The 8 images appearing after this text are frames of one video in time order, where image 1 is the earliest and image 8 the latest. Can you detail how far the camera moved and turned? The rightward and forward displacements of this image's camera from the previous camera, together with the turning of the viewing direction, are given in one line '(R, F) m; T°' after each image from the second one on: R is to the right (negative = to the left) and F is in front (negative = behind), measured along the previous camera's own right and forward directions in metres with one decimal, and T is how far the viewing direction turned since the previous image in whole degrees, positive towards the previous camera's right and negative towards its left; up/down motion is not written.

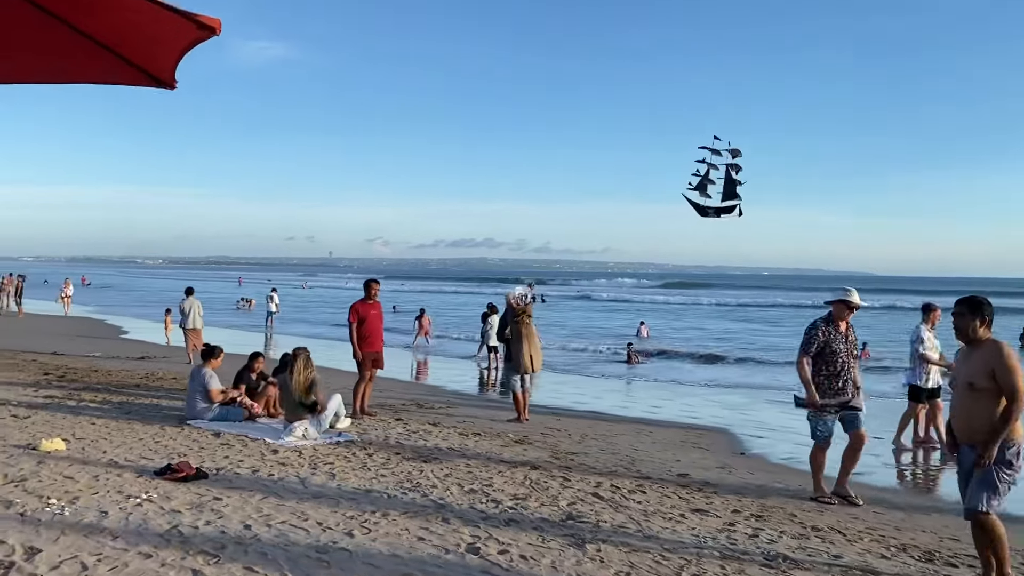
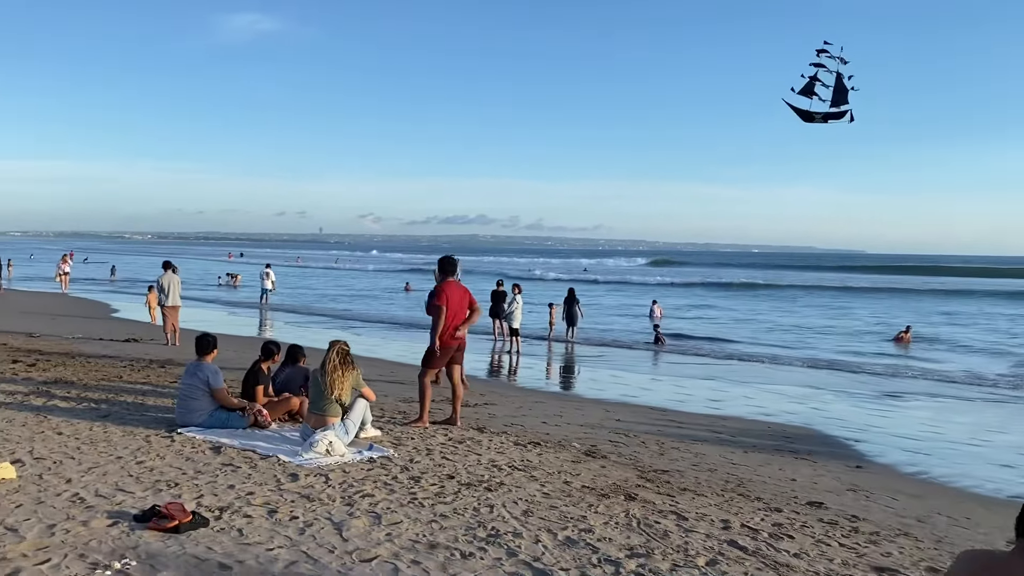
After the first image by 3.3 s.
(-0.6, +1.7) m; +1°
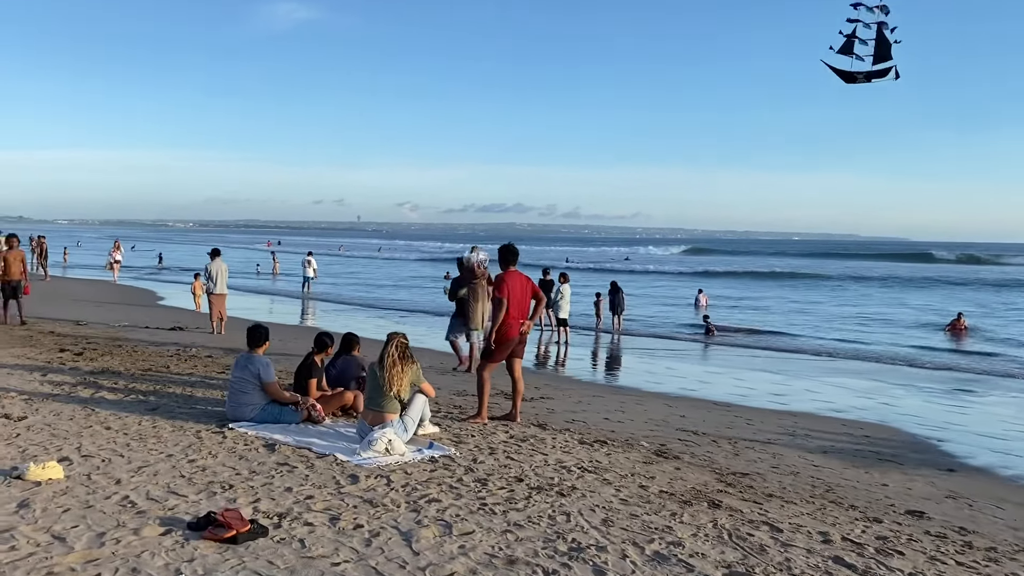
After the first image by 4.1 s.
(-0.2, +0.4) m; -2°
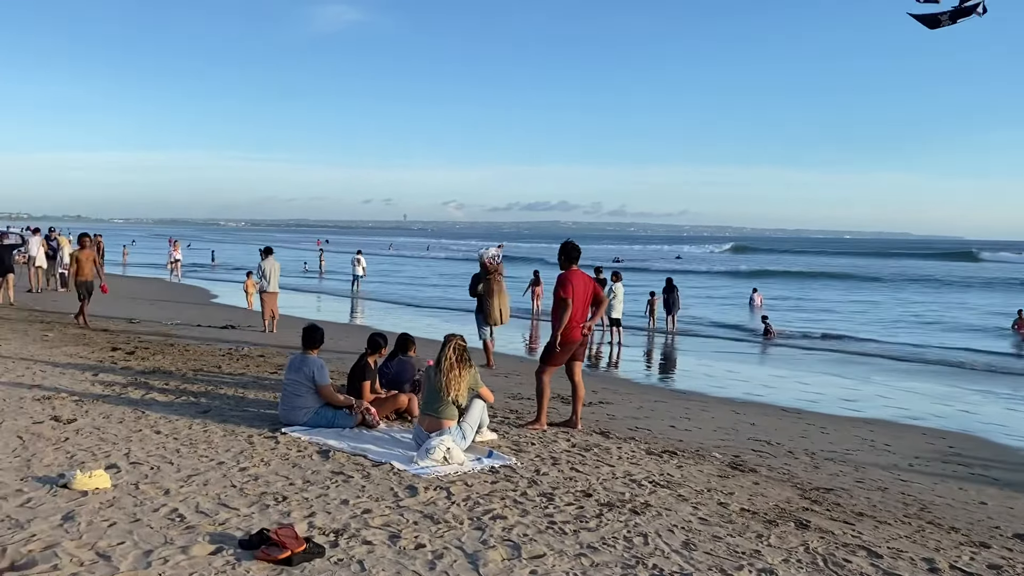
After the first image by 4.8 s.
(-0.1, +0.3) m; -3°
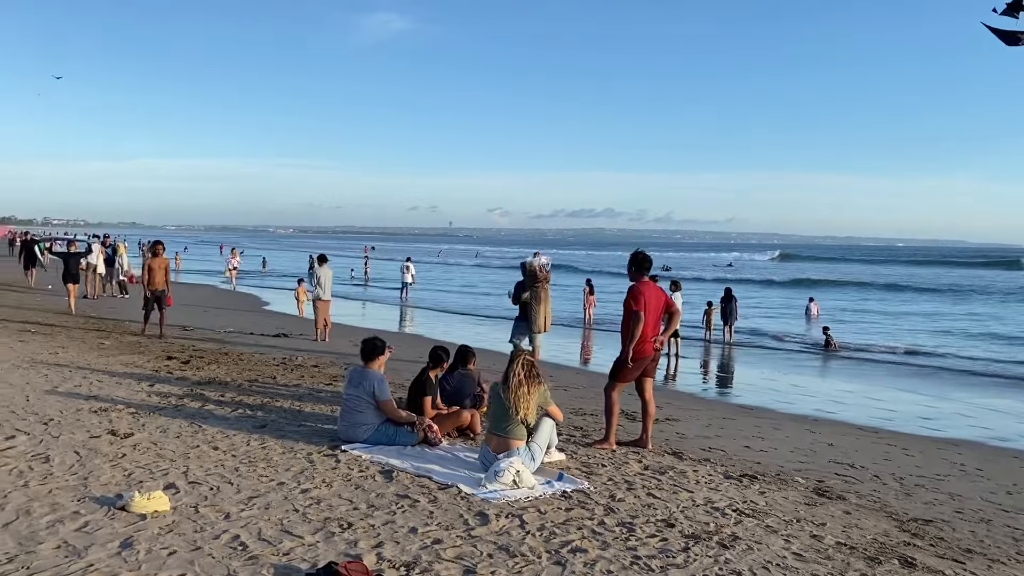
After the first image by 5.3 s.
(-0.2, +0.3) m; -3°
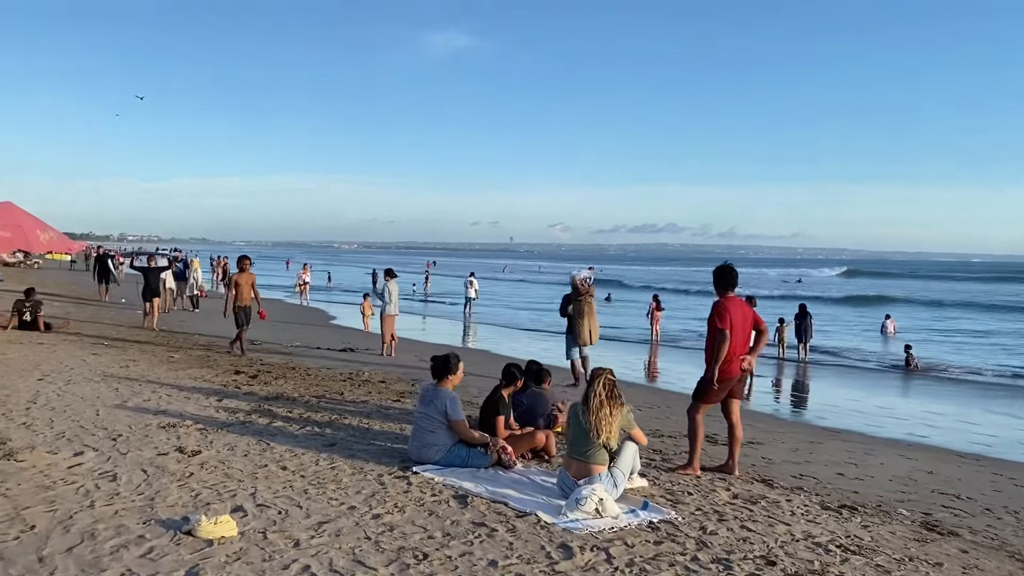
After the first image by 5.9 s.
(-0.1, +0.3) m; -4°
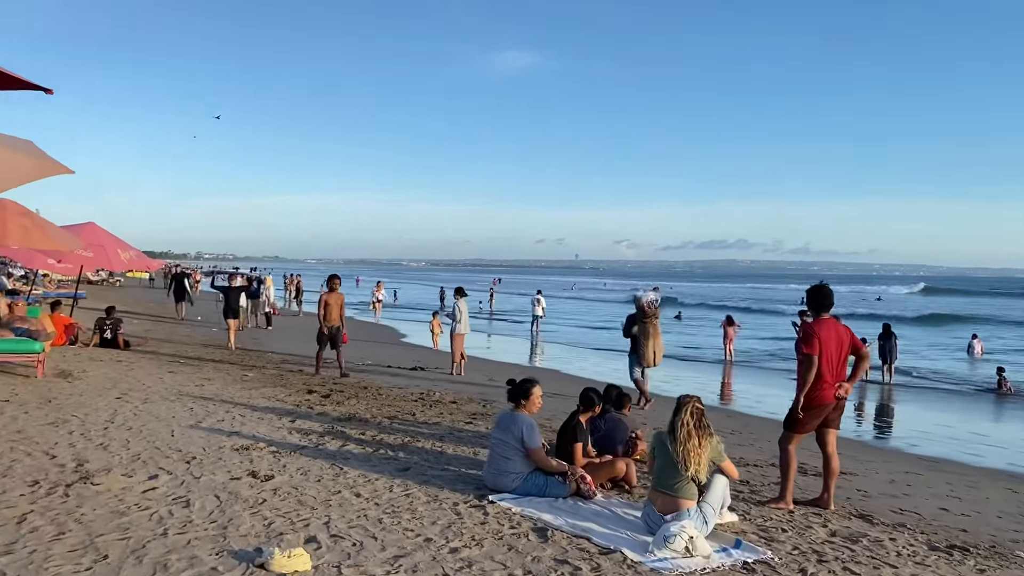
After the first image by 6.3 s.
(-0.1, +0.2) m; -4°
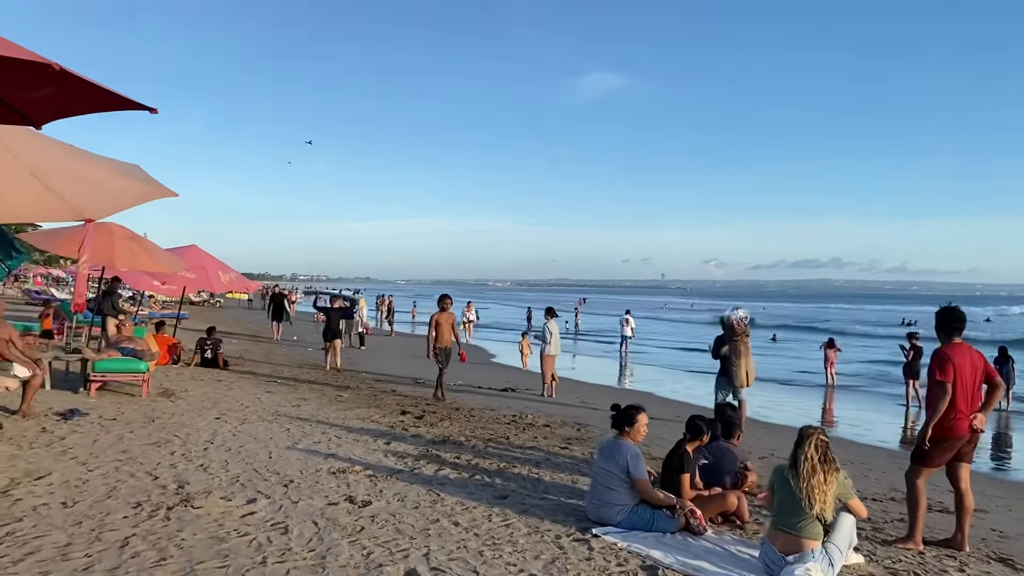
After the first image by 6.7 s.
(-0.1, +0.2) m; -6°
